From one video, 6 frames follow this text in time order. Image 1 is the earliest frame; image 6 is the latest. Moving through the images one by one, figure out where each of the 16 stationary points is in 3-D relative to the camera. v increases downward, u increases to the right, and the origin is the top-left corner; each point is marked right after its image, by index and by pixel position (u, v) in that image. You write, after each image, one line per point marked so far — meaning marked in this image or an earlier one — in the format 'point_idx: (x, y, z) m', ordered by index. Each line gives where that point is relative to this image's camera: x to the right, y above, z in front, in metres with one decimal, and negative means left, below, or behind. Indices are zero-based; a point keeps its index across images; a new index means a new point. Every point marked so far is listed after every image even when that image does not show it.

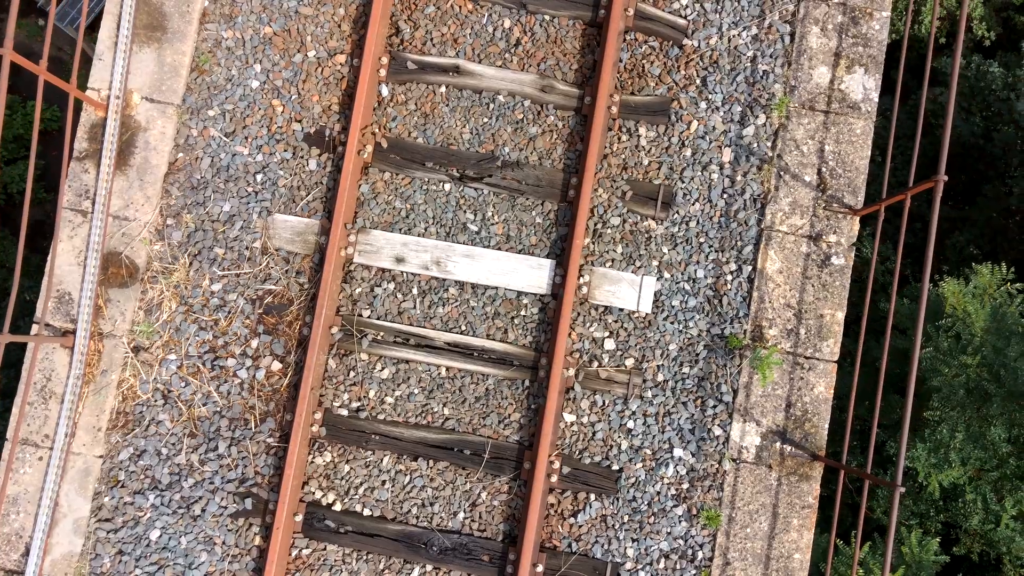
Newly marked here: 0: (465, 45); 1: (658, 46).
0: (-0.2, +0.9, +3.7) m
1: (+0.5, +0.9, +3.7) m
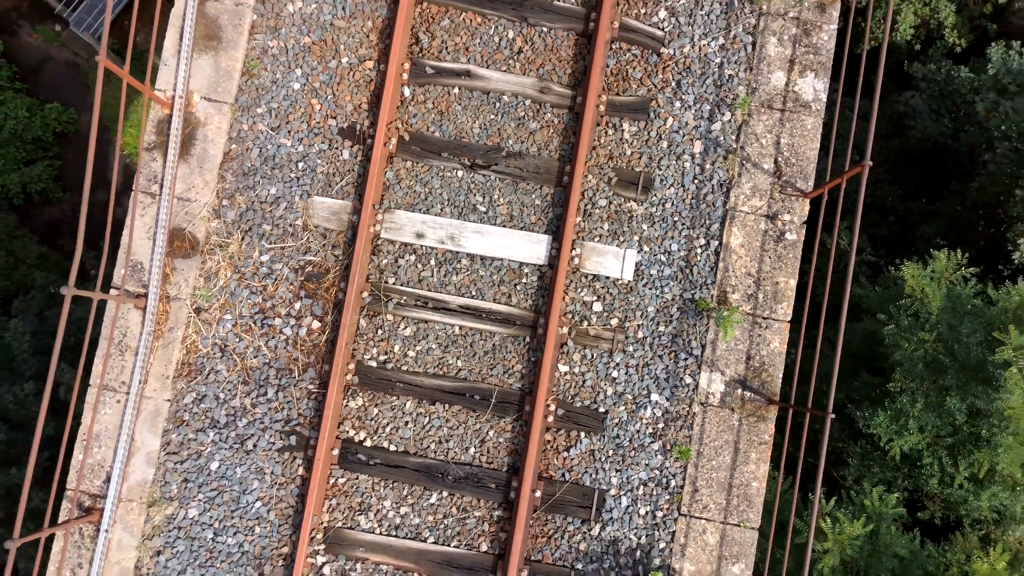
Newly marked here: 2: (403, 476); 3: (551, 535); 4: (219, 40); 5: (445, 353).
0: (-0.2, +1.0, +4.4) m
1: (+0.5, +1.0, +4.4) m
2: (-0.4, -0.7, +4.2) m
3: (+0.2, -1.0, +4.2) m
4: (-1.2, +1.0, +4.3) m
5: (-0.3, -0.3, +4.3) m
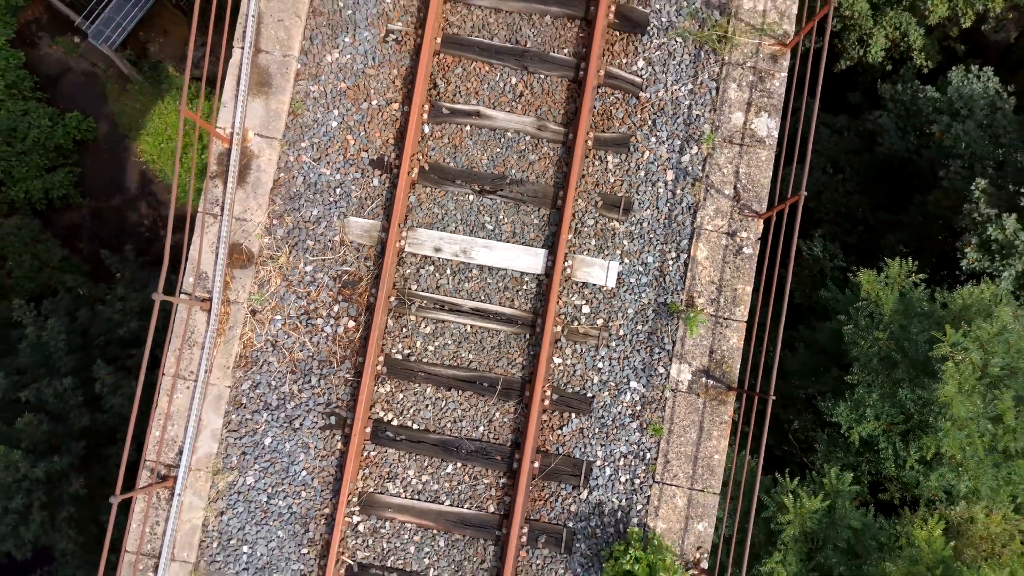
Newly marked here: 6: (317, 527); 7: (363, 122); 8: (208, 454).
0: (-0.1, +1.0, +5.2) m
1: (+0.5, +0.9, +5.2) m
2: (-0.4, -0.8, +5.1) m
3: (+0.2, -1.0, +5.1) m
4: (-1.2, +1.0, +5.2) m
5: (-0.3, -0.3, +5.1) m
6: (-0.9, -1.1, +5.1) m
7: (-0.7, +0.8, +5.2) m
8: (-1.5, -0.8, +5.1) m
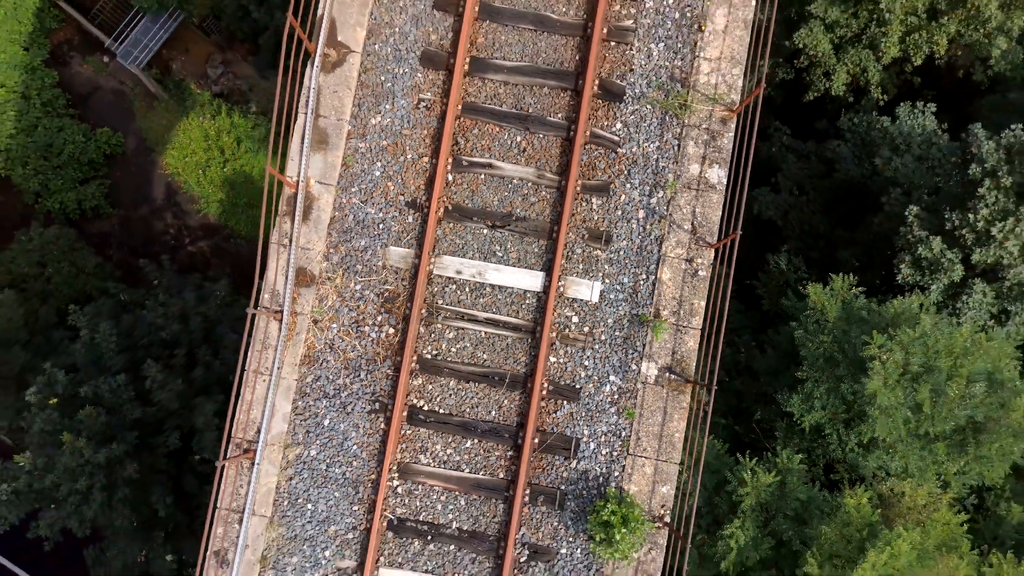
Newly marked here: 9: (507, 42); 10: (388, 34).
0: (-0.1, +0.9, +6.6) m
1: (+0.6, +0.9, +6.6) m
2: (-0.4, -0.9, +6.5) m
3: (+0.2, -1.1, +6.5) m
4: (-1.2, +0.9, +6.6) m
5: (-0.2, -0.4, +6.5) m
6: (-0.9, -1.2, +6.5) m
7: (-0.7, +0.7, +6.6) m
8: (-1.4, -0.9, +6.5) m
9: (0.0, +1.6, +6.6) m
10: (-0.8, +1.6, +6.7) m
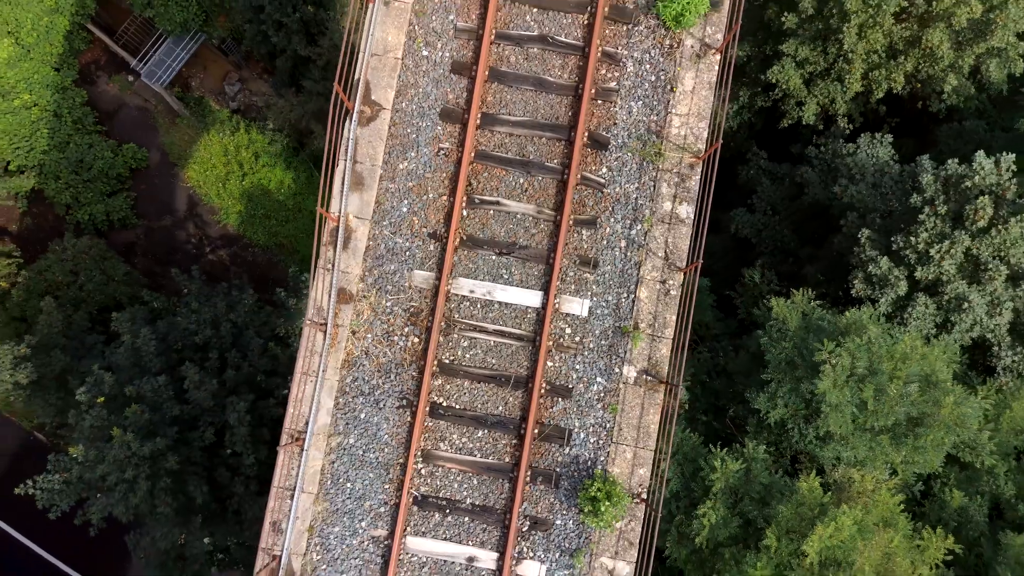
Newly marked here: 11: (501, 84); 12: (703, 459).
0: (-0.1, +0.7, +8.0) m
1: (+0.6, +0.7, +8.0) m
2: (-0.4, -1.0, +7.8) m
3: (+0.2, -1.2, +7.8) m
4: (-1.1, +0.8, +8.0) m
5: (-0.2, -0.5, +7.9) m
6: (-0.9, -1.4, +7.9) m
7: (-0.7, +0.6, +8.0) m
8: (-1.4, -1.0, +7.8) m
9: (0.0, +1.4, +8.0) m
10: (-0.8, +1.5, +8.0) m
11: (-0.1, +1.6, +8.0) m
12: (+1.7, -1.5, +9.4) m
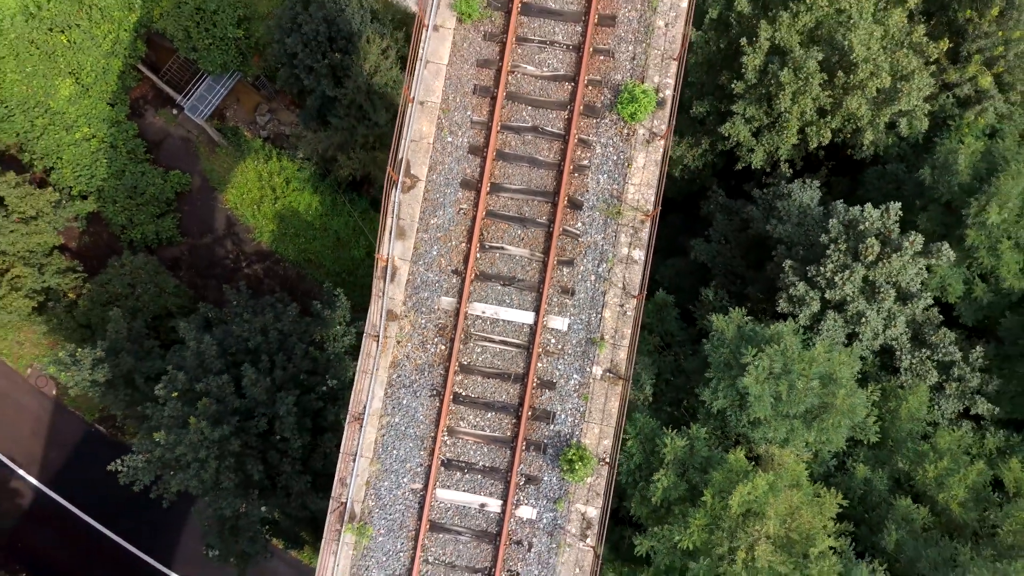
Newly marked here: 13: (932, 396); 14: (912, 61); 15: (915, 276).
0: (-0.1, +0.5, +11.0) m
1: (+0.6, +0.5, +11.0) m
2: (-0.4, -1.2, +10.9) m
3: (+0.2, -1.5, +10.9) m
4: (-1.1, +0.6, +11.0) m
5: (-0.2, -0.7, +10.9) m
6: (-0.9, -1.6, +10.9) m
7: (-0.7, +0.4, +11.0) m
8: (-1.4, -1.2, +10.9) m
9: (0.0, +1.2, +11.0) m
10: (-0.7, +1.3, +11.1) m
11: (-0.1, +1.3, +11.0) m
12: (+1.7, -1.8, +12.4) m
13: (+4.8, -1.3, +12.2) m
14: (+4.9, +2.7, +13.0) m
15: (+4.5, +0.1, +11.9) m
